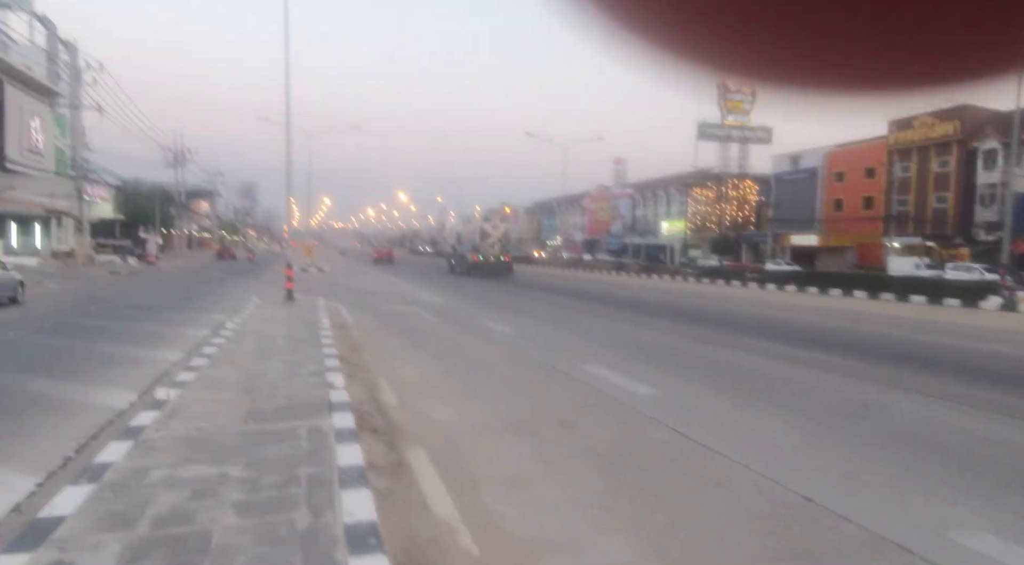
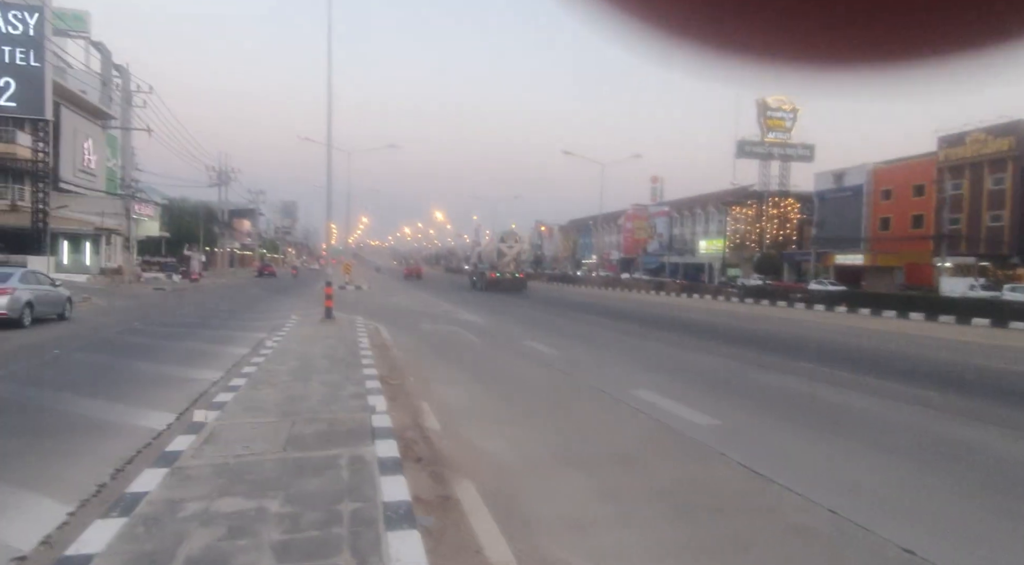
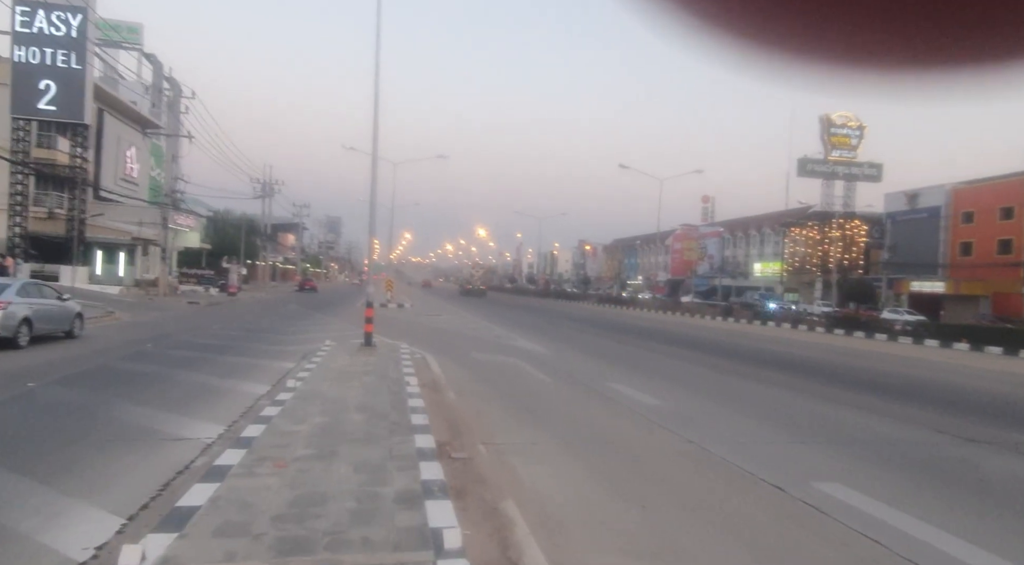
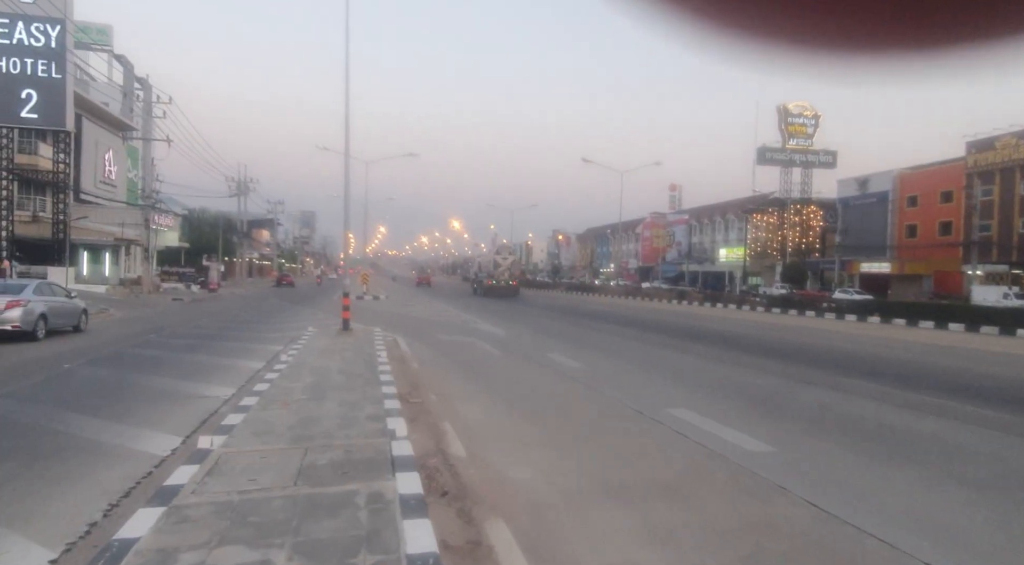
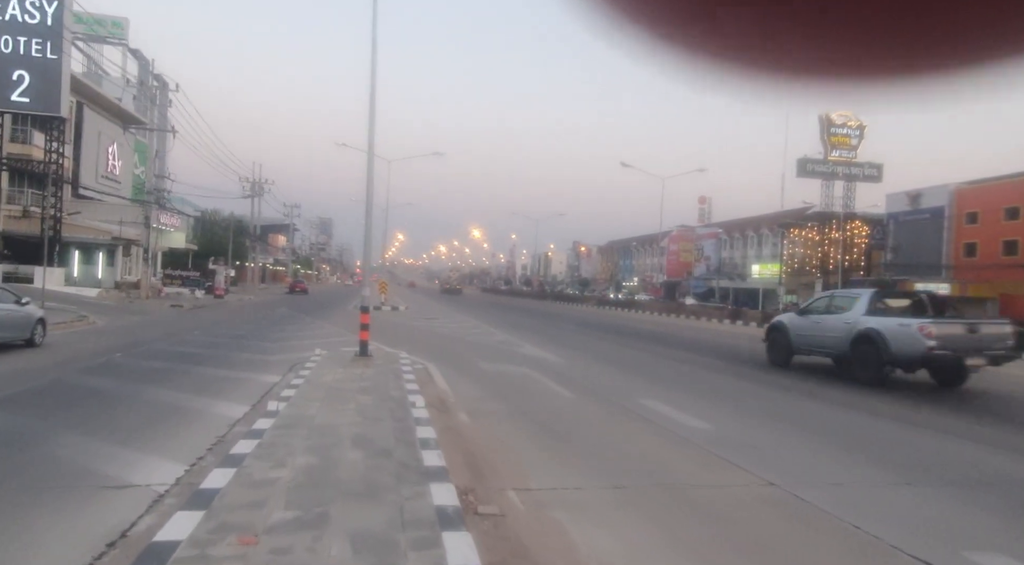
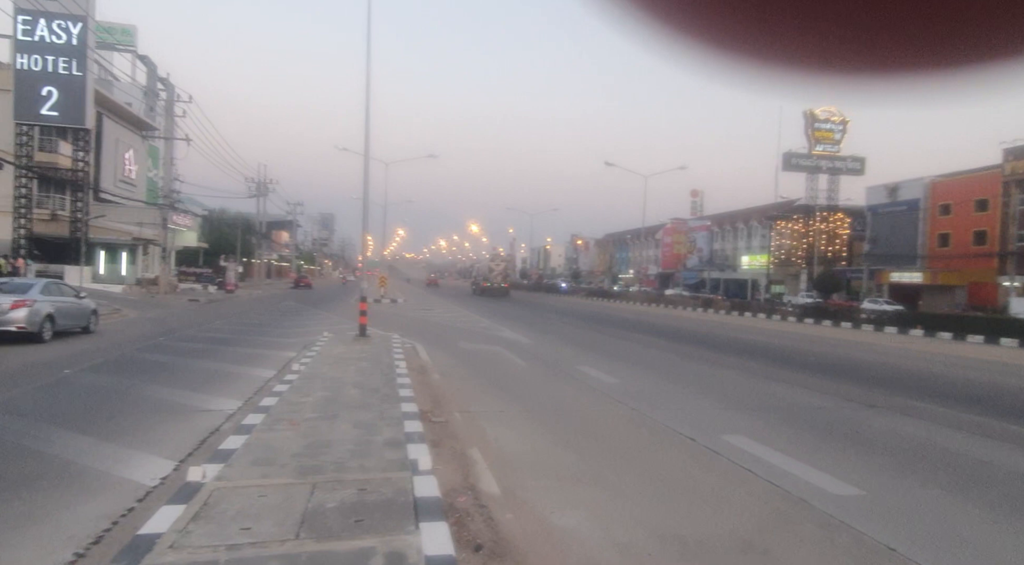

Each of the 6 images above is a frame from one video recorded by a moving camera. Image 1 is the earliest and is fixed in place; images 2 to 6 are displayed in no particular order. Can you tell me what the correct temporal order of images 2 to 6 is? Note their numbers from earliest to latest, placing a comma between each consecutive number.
2, 4, 6, 3, 5
